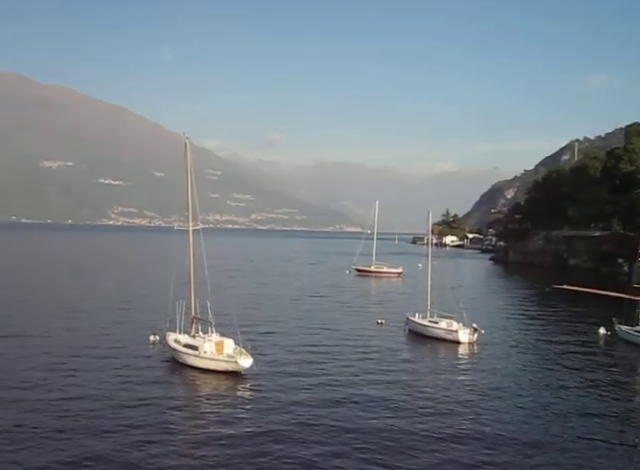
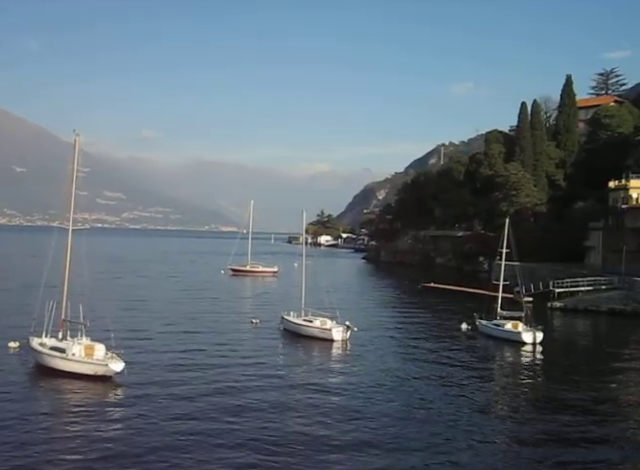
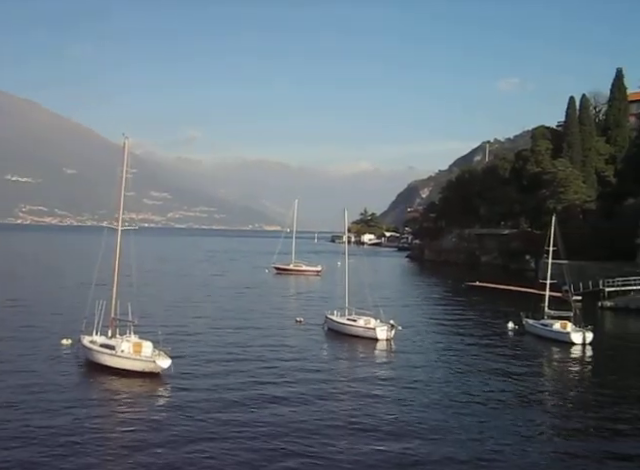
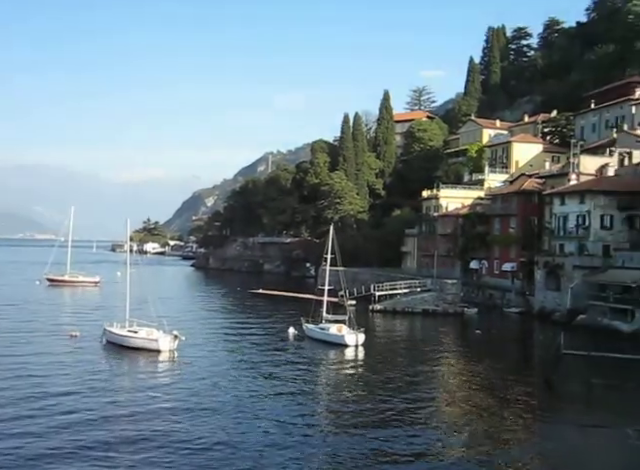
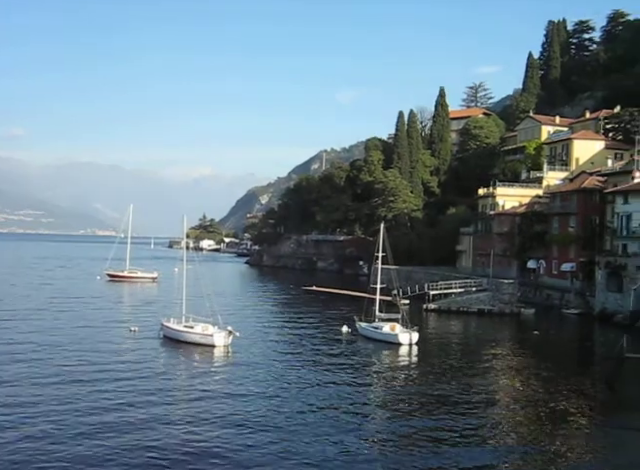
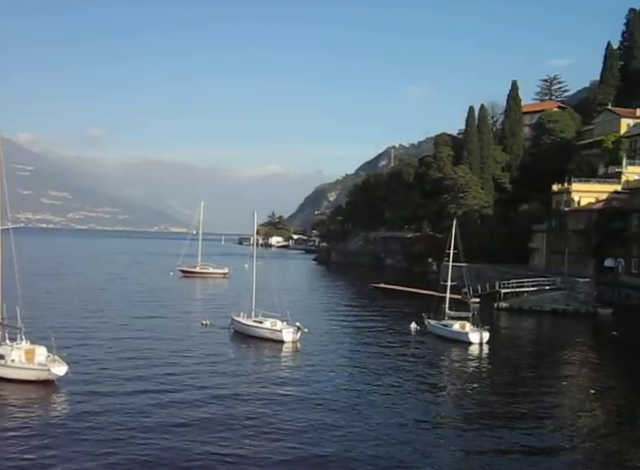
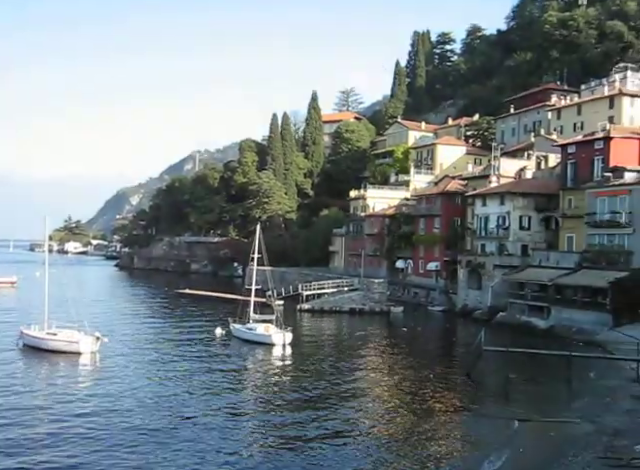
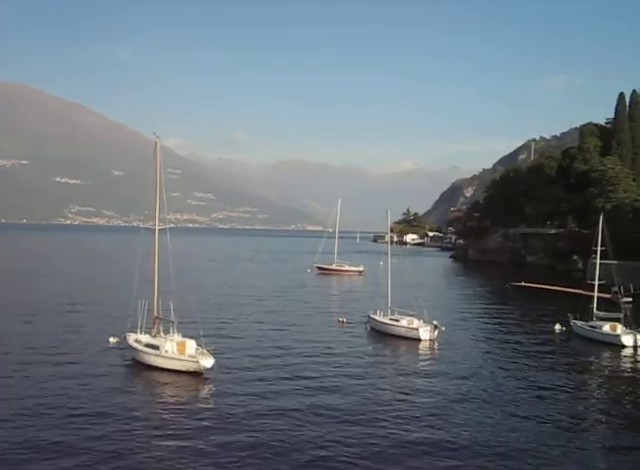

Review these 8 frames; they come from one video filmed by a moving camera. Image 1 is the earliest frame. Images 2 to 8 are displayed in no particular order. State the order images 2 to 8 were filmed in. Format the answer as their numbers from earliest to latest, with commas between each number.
8, 3, 2, 6, 5, 4, 7
